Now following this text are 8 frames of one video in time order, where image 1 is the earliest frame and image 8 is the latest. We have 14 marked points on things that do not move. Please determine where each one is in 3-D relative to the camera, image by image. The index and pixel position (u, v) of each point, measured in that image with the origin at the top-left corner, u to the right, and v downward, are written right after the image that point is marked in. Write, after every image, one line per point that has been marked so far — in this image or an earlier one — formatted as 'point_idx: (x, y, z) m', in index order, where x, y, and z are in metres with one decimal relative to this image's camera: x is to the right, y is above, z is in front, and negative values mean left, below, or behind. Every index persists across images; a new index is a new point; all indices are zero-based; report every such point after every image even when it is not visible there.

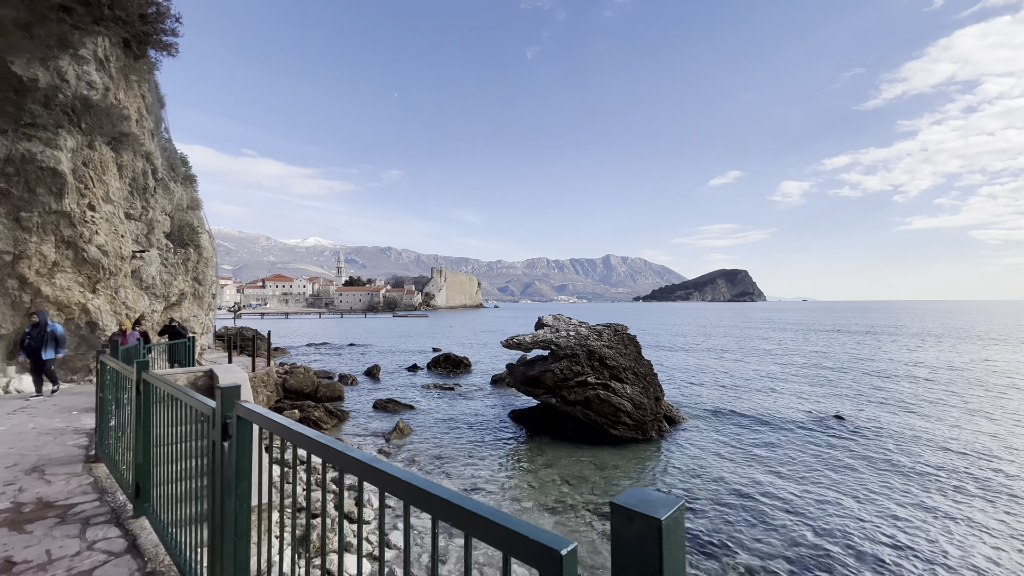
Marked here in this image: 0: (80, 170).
0: (-12.4, +3.4, +13.3) m
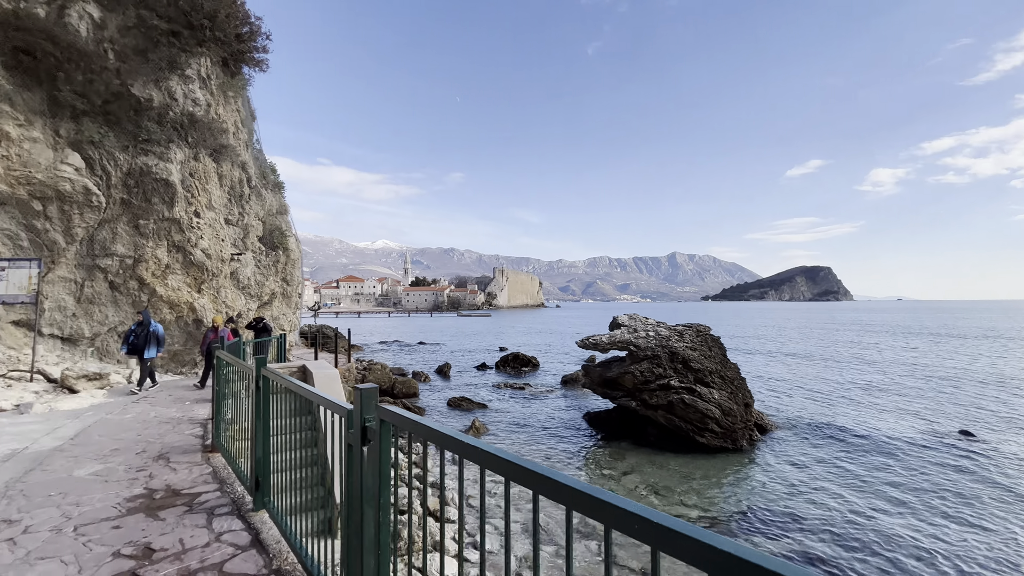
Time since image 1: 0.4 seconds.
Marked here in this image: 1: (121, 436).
0: (-10.2, +3.4, +14.5) m
1: (-5.2, -2.0, +6.1) m
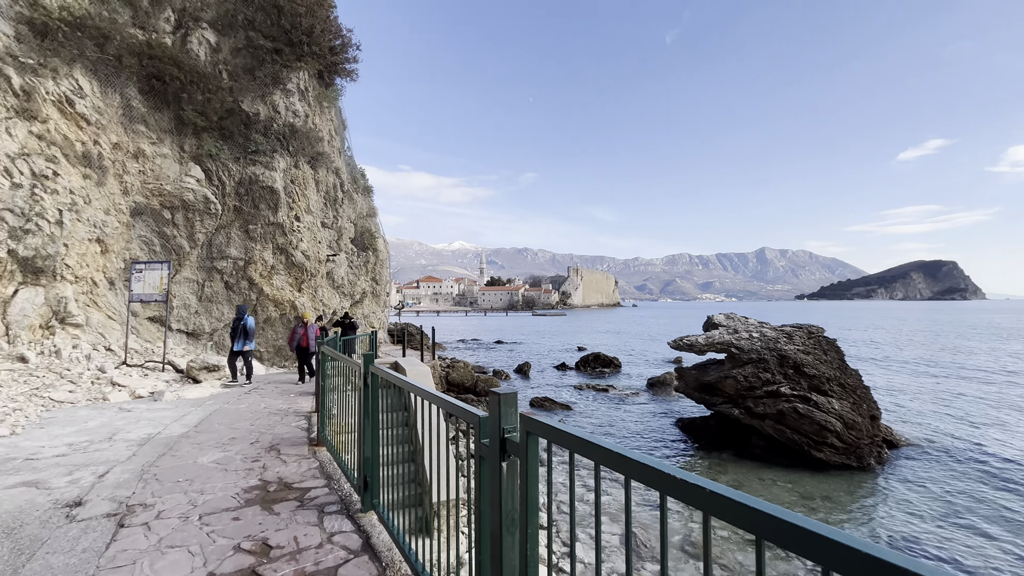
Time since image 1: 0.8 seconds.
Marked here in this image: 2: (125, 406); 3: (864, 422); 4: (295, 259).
0: (-7.5, +3.4, +15.6) m
1: (-3.9, -1.9, +6.5) m
2: (-6.4, -2.0, +7.6) m
3: (+7.6, -2.9, +10.0) m
4: (-7.4, +1.0, +15.7) m
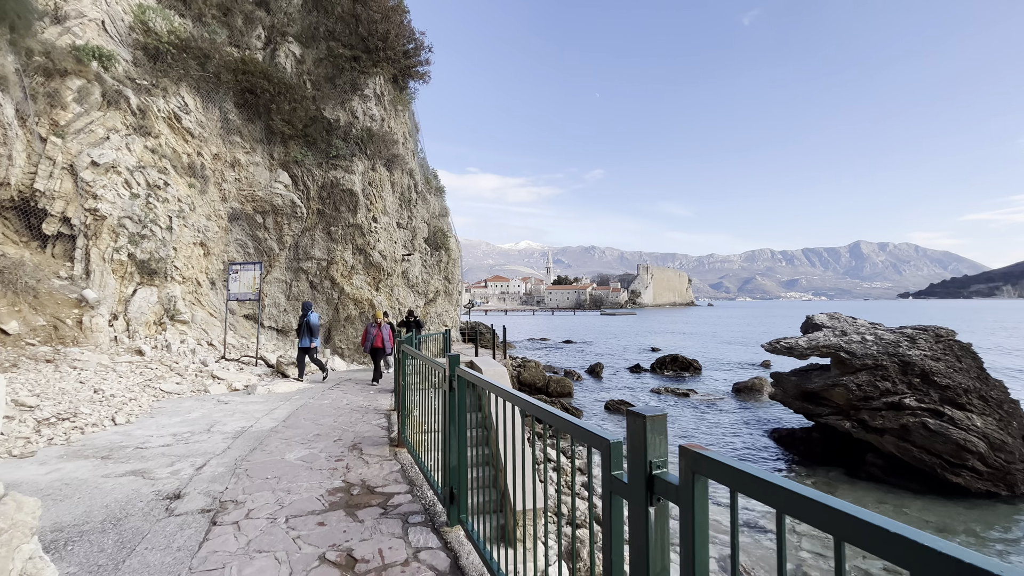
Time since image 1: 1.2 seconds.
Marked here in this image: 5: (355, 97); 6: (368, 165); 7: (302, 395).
0: (-5.0, +3.5, +16.1) m
1: (-2.7, -1.9, +6.6) m
2: (-5.1, -1.9, +8.1) m
3: (+9.2, -2.8, +8.4) m
4: (-4.9, +1.0, +16.2) m
5: (-5.4, +6.6, +15.8) m
6: (-5.0, +4.3, +16.2) m
7: (-3.9, -2.0, +8.6) m
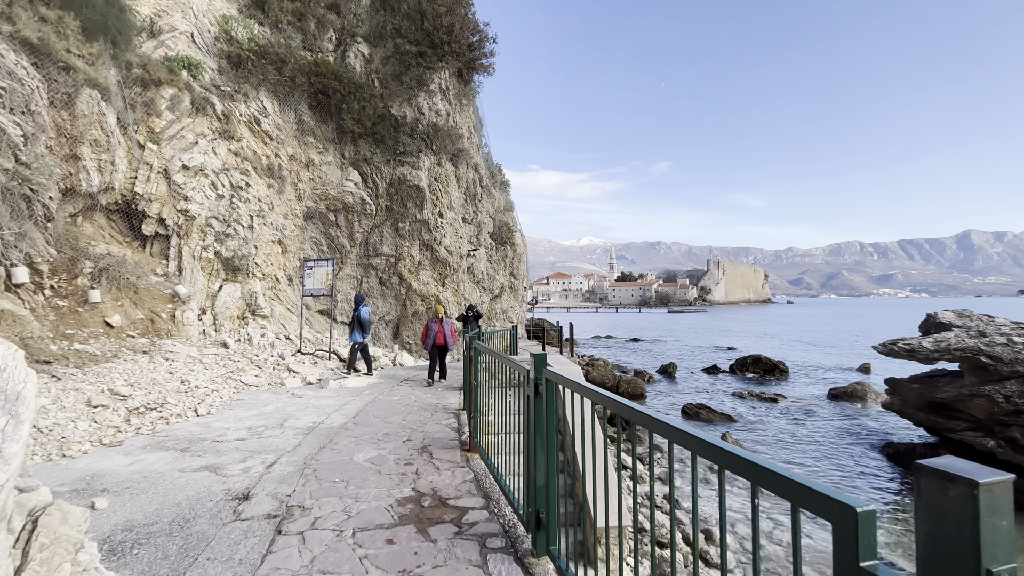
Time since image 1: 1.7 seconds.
0: (-2.7, +3.6, +16.1) m
1: (-1.7, -1.8, +6.4) m
2: (-3.8, -1.8, +8.2) m
3: (+10.3, -2.7, +6.6) m
4: (-2.6, +1.2, +16.2) m
5: (-3.1, +6.7, +15.9) m
6: (-2.7, +4.5, +16.1) m
7: (-2.6, -1.9, +8.6) m
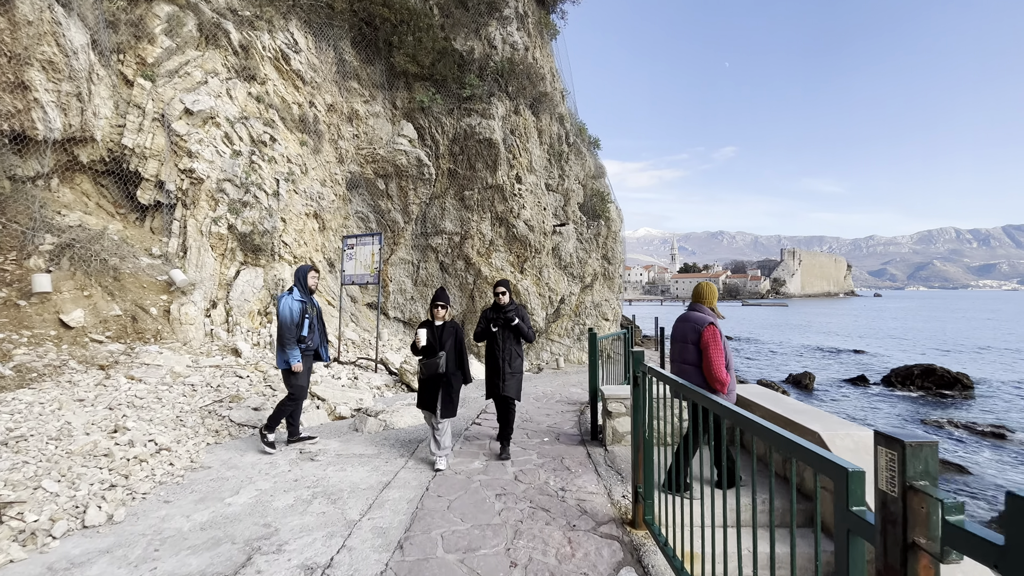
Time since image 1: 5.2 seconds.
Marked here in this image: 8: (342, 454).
0: (-0.1, +4.0, +12.4) m
1: (-0.2, -1.6, +2.8) m
2: (-2.1, -1.6, +4.8) m
3: (+11.8, -2.5, +1.6) m
4: (+0.1, +1.5, +12.6) m
5: (-0.5, +7.1, +12.2) m
6: (-0.1, +4.8, +12.5) m
7: (-0.8, -1.7, +5.1) m
8: (-1.7, -1.6, +4.6) m
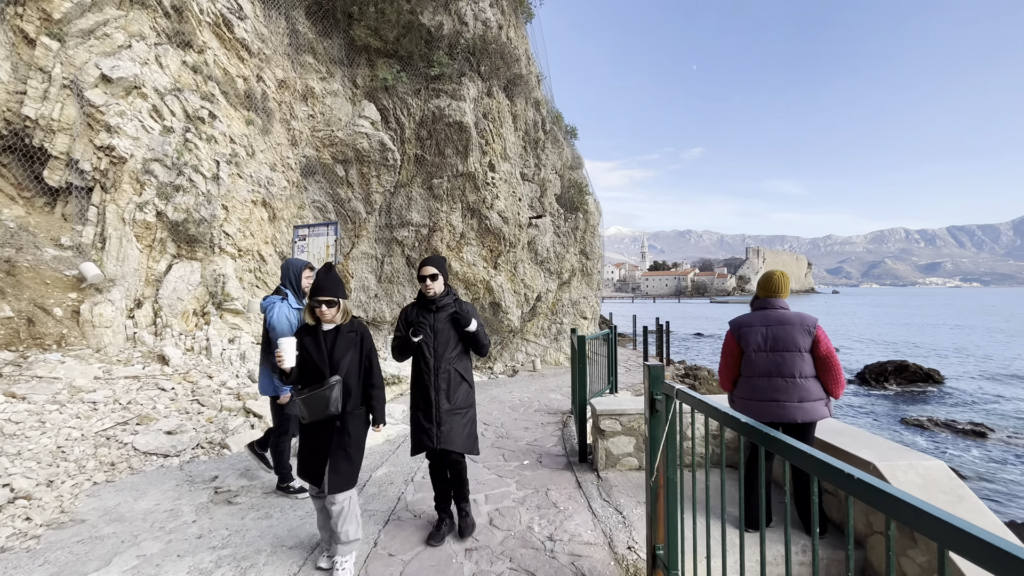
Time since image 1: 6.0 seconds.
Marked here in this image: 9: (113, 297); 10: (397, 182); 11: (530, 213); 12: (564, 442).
0: (-0.8, +4.0, +11.6) m
1: (-0.3, -1.6, +1.9) m
2: (-2.3, -1.6, +3.8) m
3: (+11.7, -2.4, +1.5) m
4: (-0.6, +1.6, +11.7) m
5: (-1.2, +7.1, +11.3) m
6: (-0.8, +4.9, +11.6) m
7: (-1.1, -1.6, +4.2) m
8: (-1.9, -1.6, +3.6) m
9: (-6.0, -0.1, +6.9) m
10: (-2.8, +2.6, +11.3) m
11: (+0.4, +2.0, +12.9) m
12: (+0.6, -1.7, +5.0) m
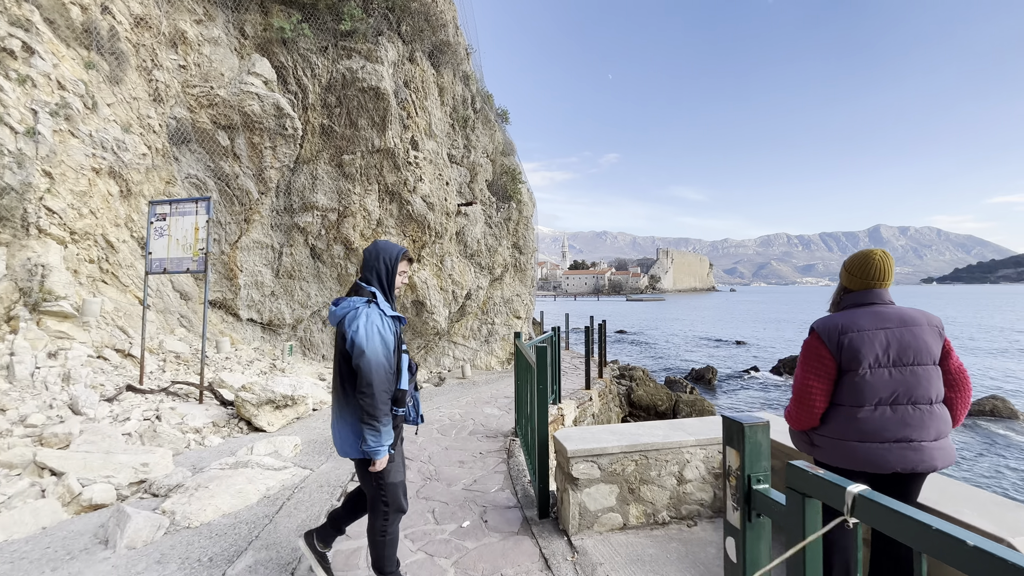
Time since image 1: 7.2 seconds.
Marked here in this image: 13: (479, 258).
0: (-2.4, +4.1, +10.0) m
1: (-0.3, -1.5, +0.6) m
2: (-2.6, -1.5, +2.2) m
3: (+11.6, -2.4, +2.2) m
4: (-2.3, +1.7, +10.2) m
5: (-2.8, +7.2, +9.7) m
6: (-2.4, +5.0, +10.1) m
7: (-1.5, -1.6, +2.7) m
8: (-2.2, -1.6, +2.1) m
9: (-6.8, 0.0, +4.6) m
10: (-4.4, +2.6, +9.4) m
11: (-1.5, +2.1, +11.6) m
12: (0.0, -1.6, +3.8) m
13: (-1.0, +0.8, +12.1) m
